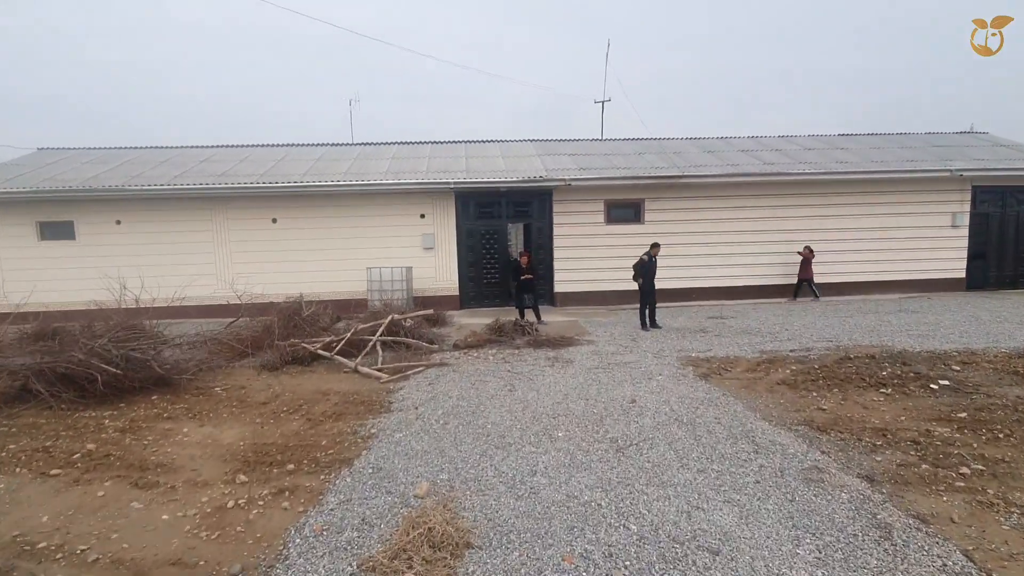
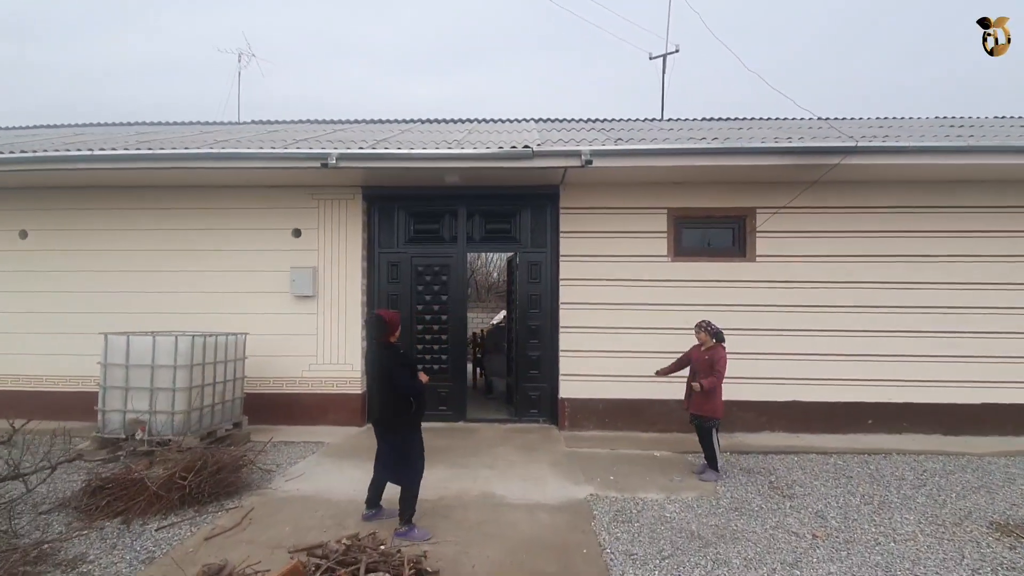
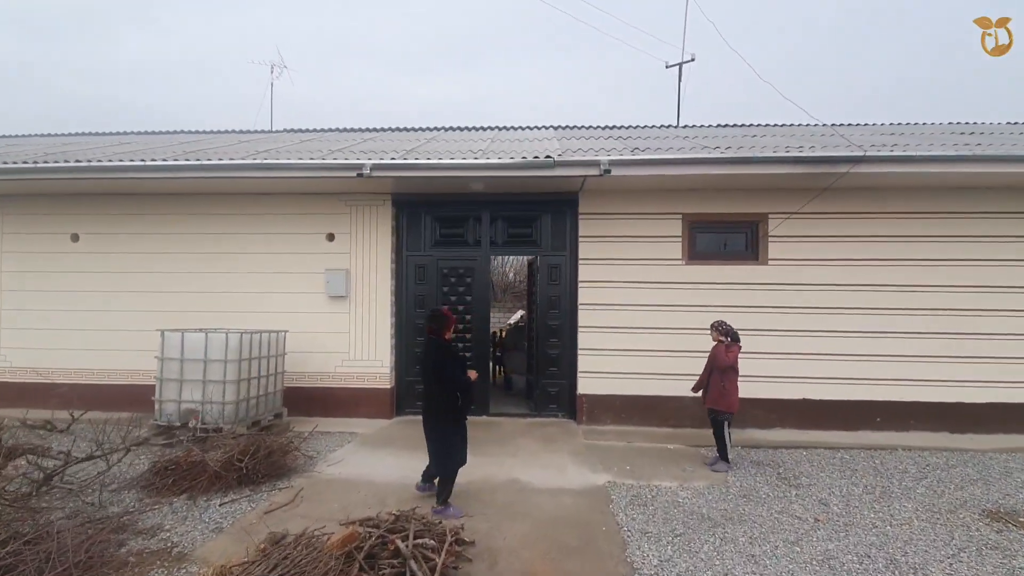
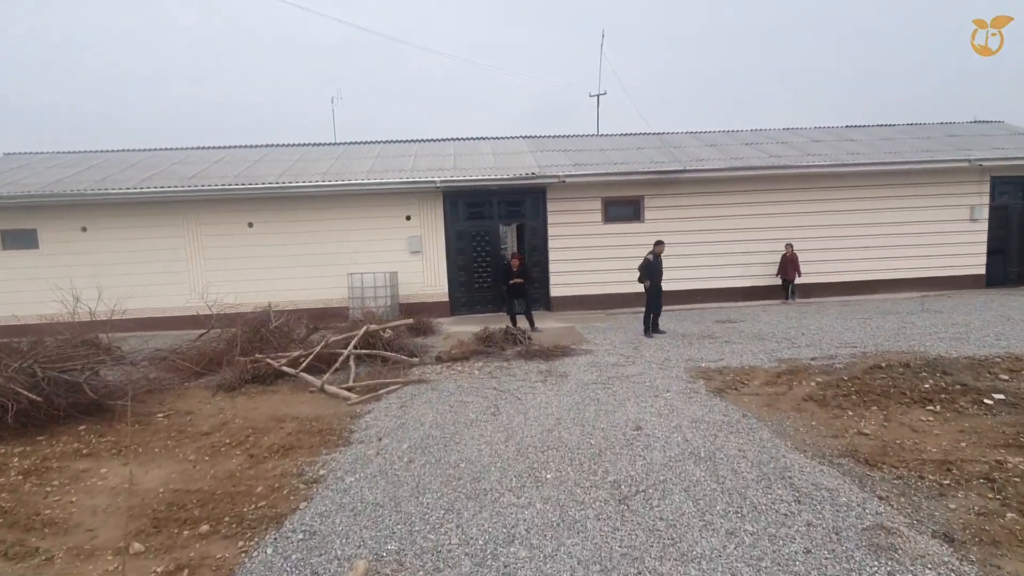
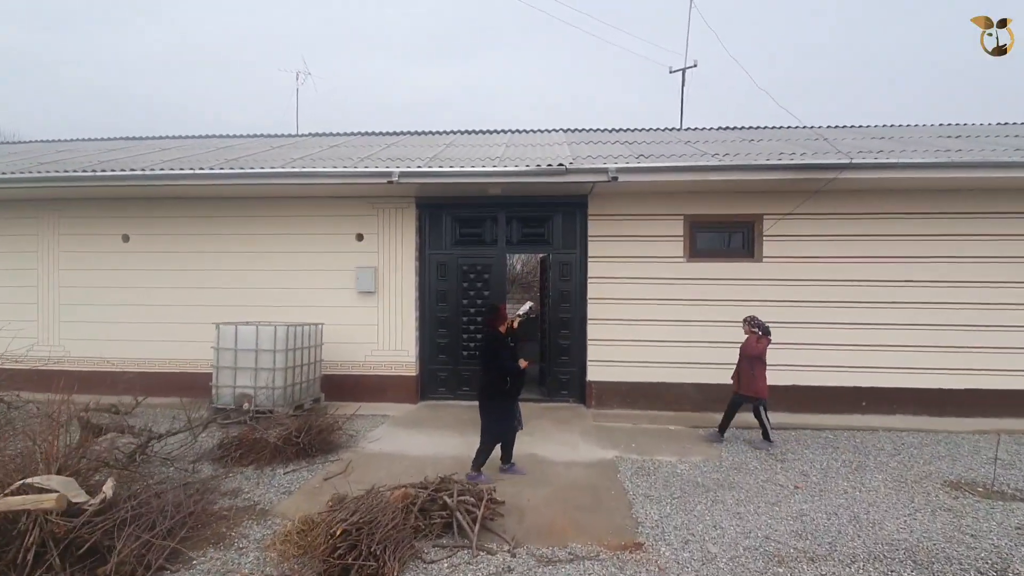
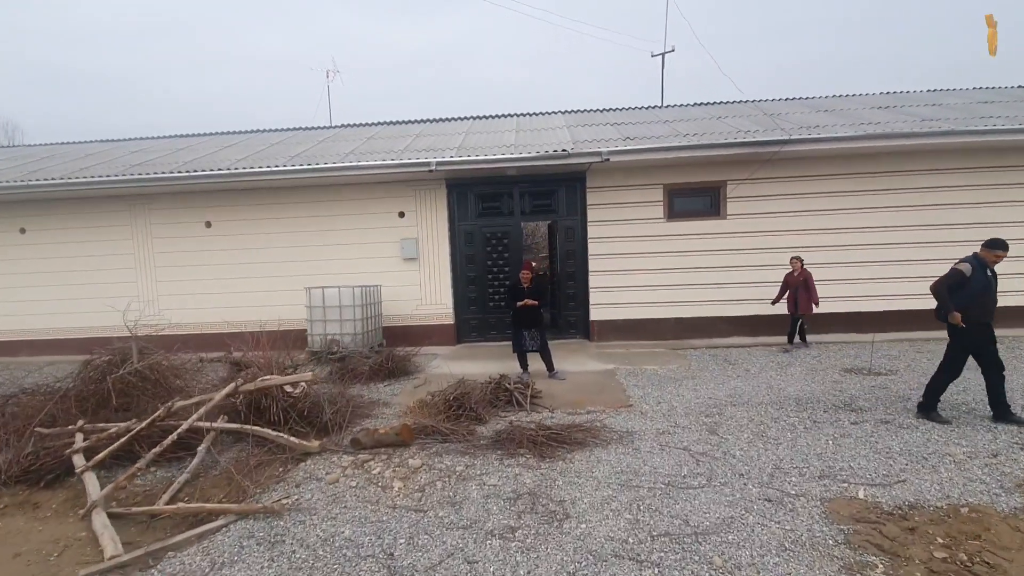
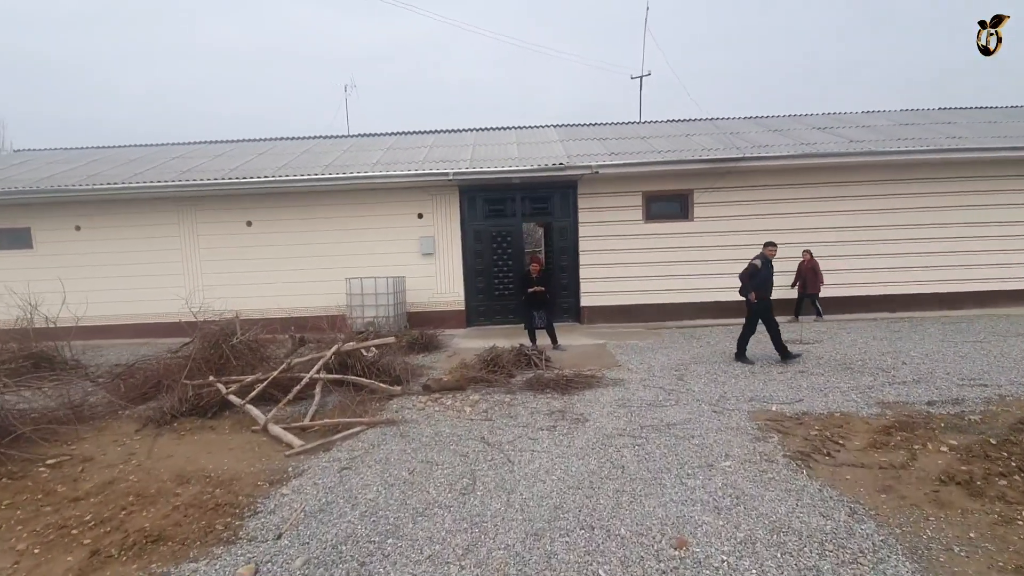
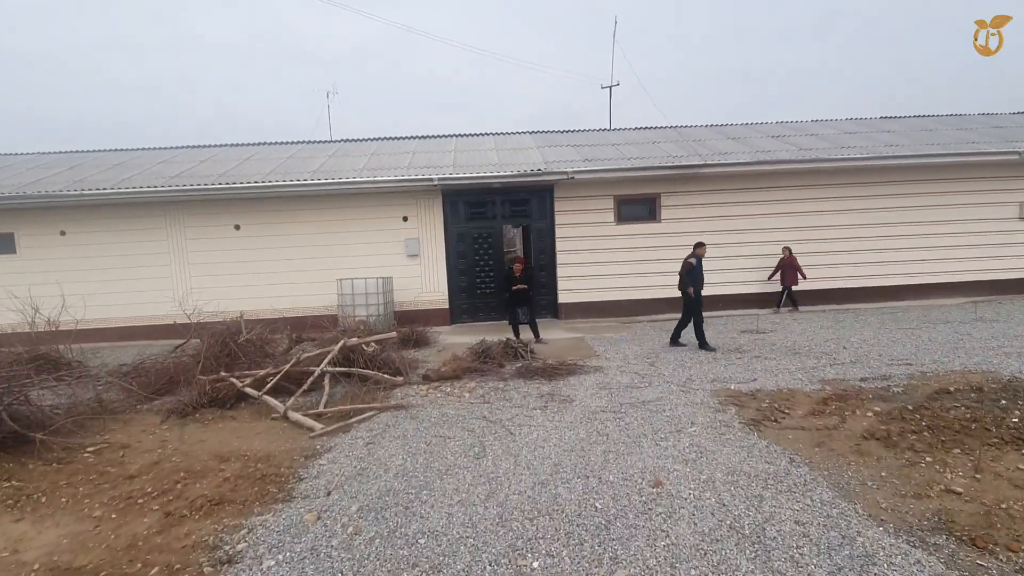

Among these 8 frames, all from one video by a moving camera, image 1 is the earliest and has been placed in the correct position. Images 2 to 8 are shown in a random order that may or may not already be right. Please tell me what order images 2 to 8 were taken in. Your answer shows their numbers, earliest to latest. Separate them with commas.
4, 8, 7, 6, 5, 3, 2
